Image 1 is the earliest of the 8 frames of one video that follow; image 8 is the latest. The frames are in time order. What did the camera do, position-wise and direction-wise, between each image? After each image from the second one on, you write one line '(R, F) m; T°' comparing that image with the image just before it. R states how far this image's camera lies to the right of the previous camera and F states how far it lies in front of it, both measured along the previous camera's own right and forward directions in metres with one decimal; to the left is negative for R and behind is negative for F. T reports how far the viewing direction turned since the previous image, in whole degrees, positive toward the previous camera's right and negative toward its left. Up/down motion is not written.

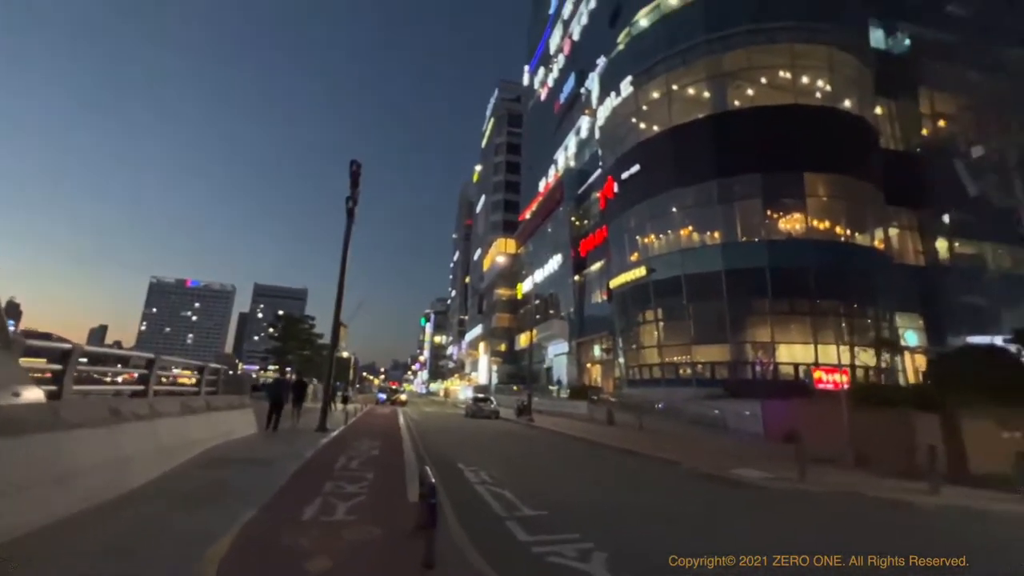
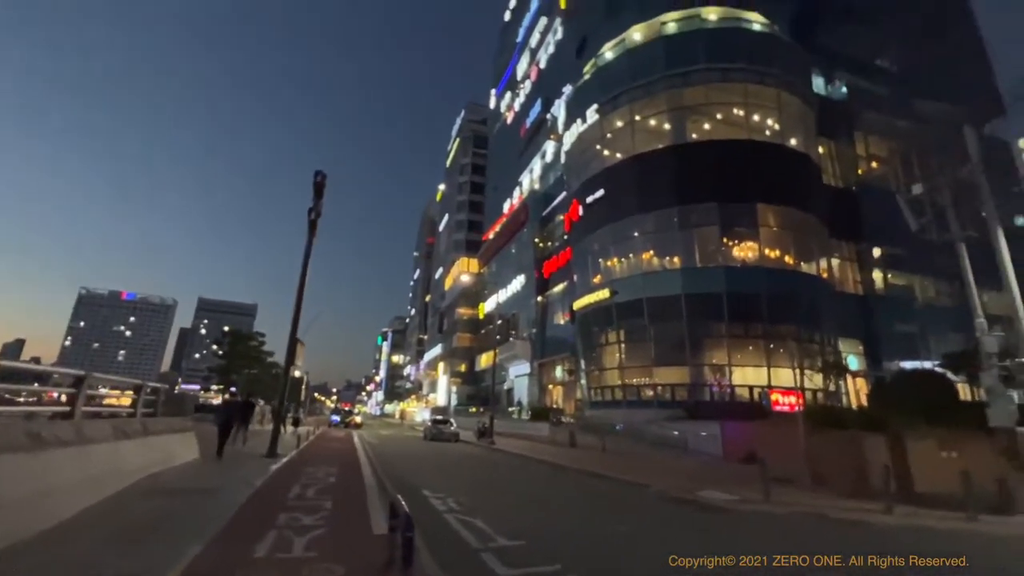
(-0.3, +0.3) m; +5°
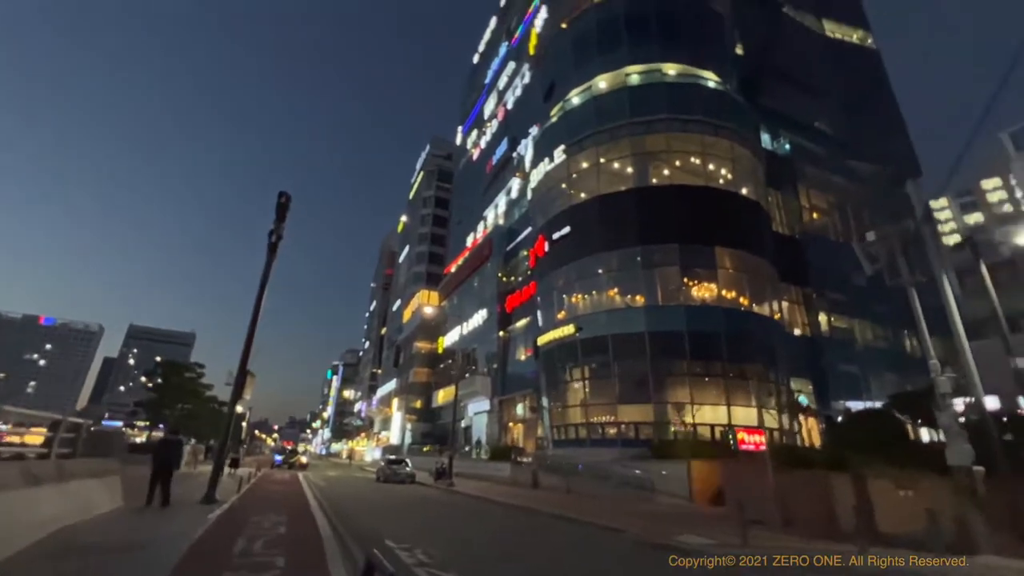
(-0.5, +0.4) m; +5°
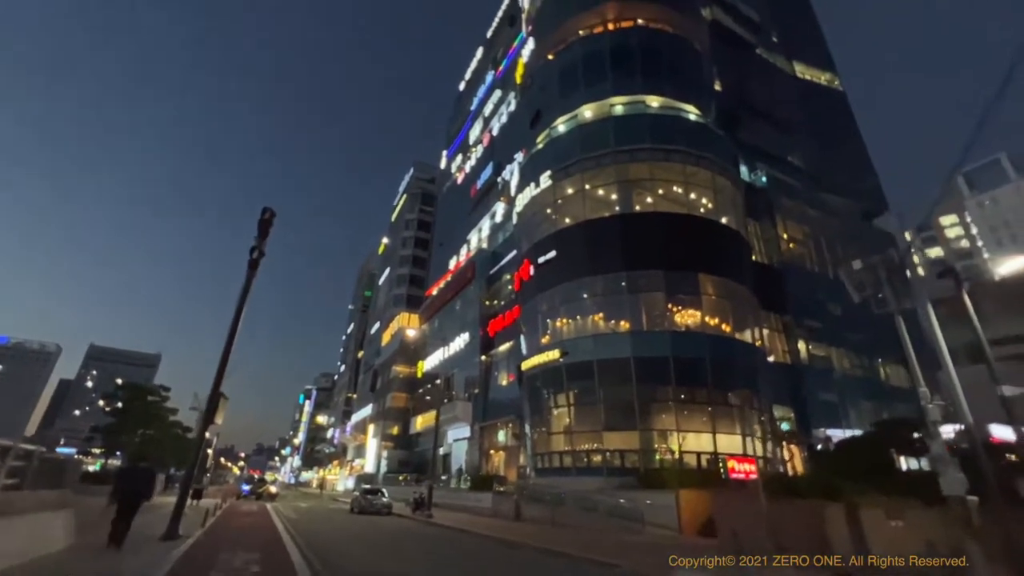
(-0.4, +0.3) m; +3°
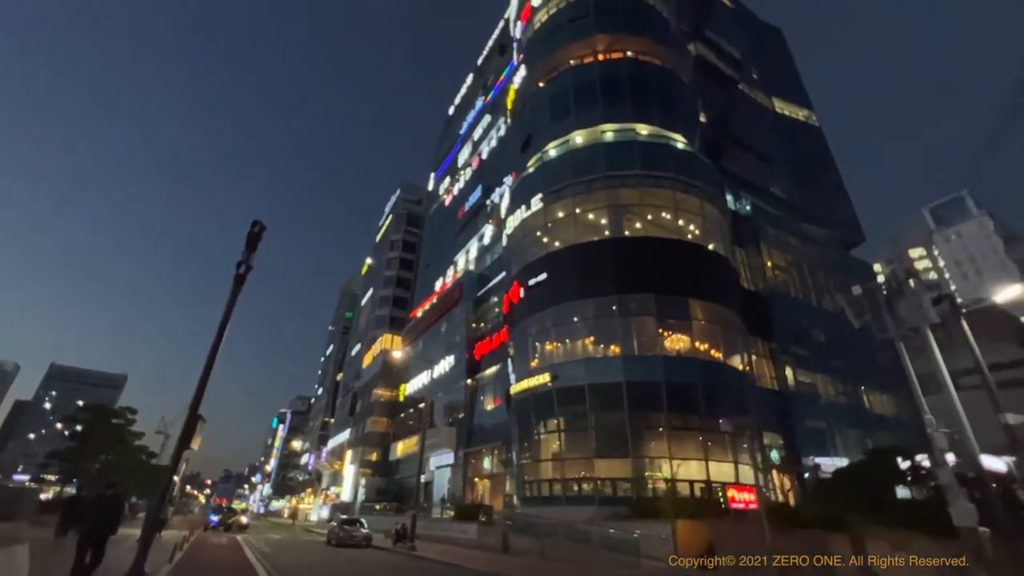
(-0.6, +0.4) m; +2°
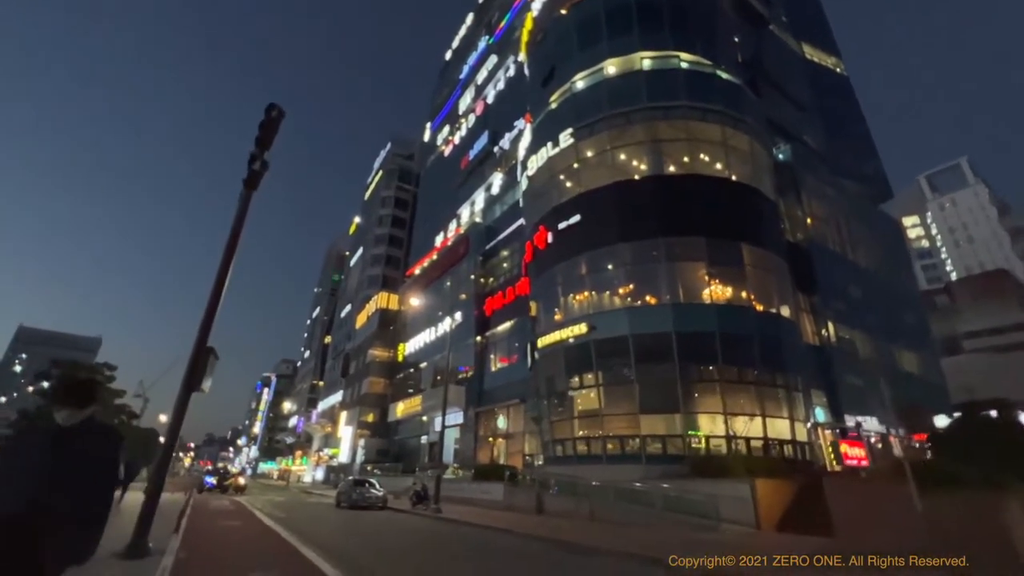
(-3.2, +3.4) m; +2°
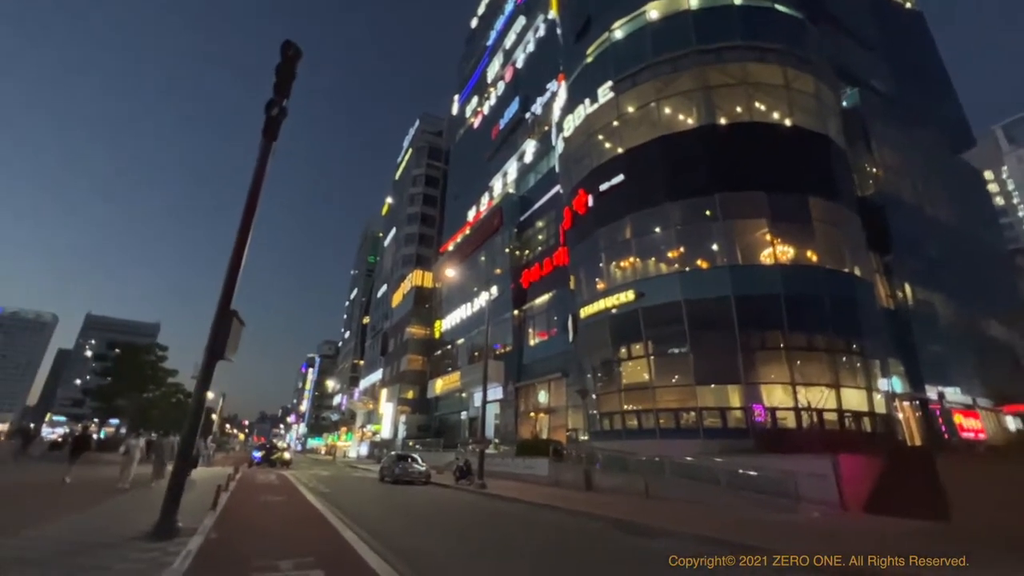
(-0.5, +1.6) m; -4°
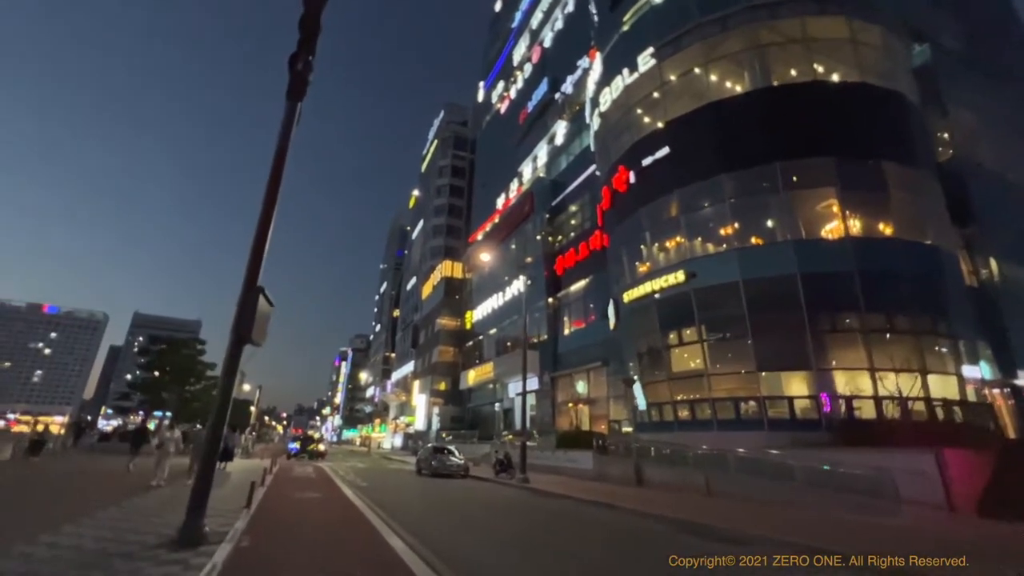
(-0.8, +1.5) m; -3°
